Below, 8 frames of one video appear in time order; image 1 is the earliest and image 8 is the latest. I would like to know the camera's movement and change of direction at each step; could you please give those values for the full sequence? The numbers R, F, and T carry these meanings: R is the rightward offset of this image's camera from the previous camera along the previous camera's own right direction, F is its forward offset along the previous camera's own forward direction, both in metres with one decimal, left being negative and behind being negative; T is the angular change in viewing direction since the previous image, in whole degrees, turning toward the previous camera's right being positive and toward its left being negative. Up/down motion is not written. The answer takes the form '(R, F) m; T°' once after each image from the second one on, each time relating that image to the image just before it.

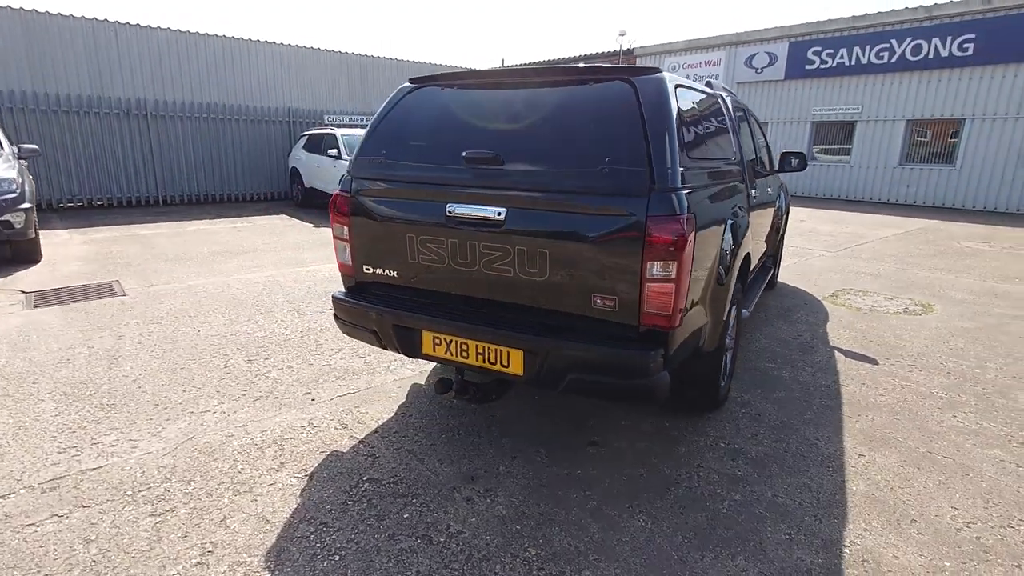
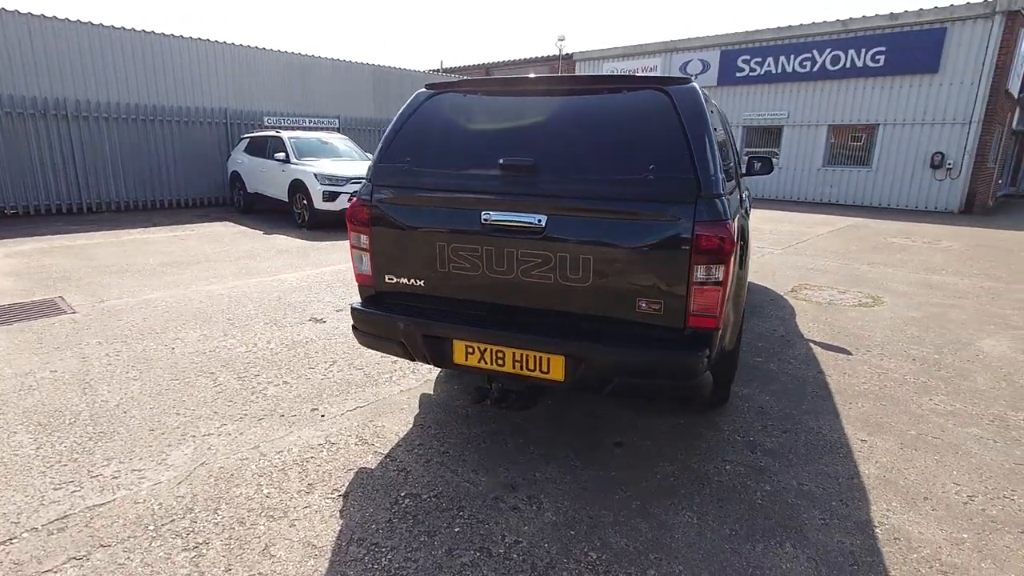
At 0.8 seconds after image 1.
(-0.5, 0.0) m; +7°
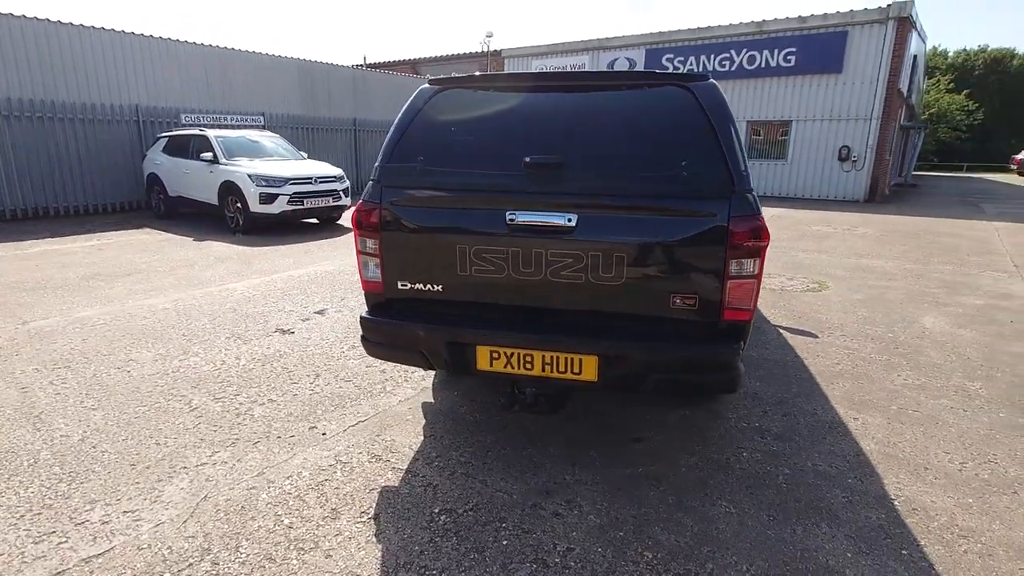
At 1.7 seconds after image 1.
(-0.5, +0.1) m; +8°
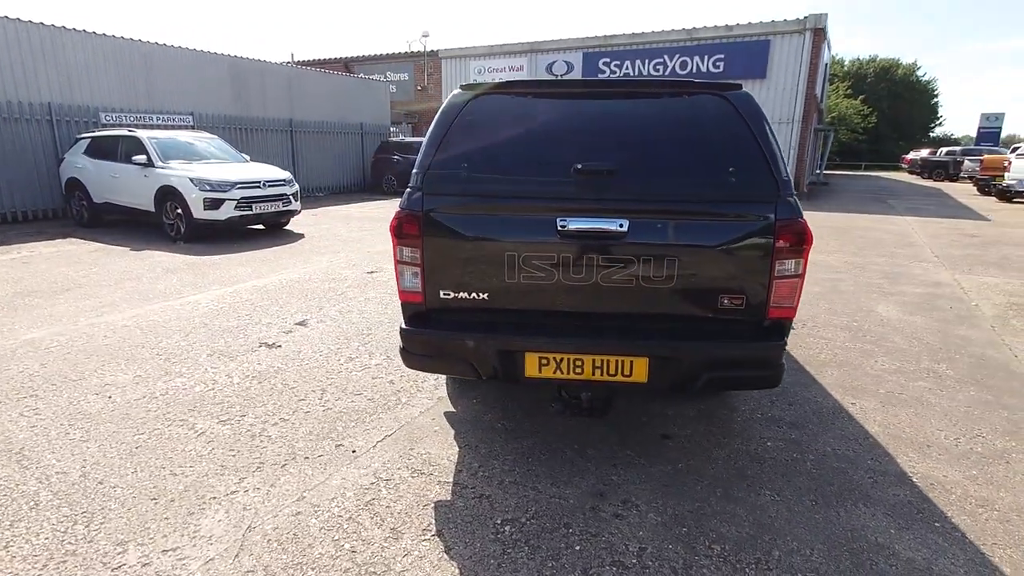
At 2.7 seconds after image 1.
(-0.5, 0.0) m; +7°
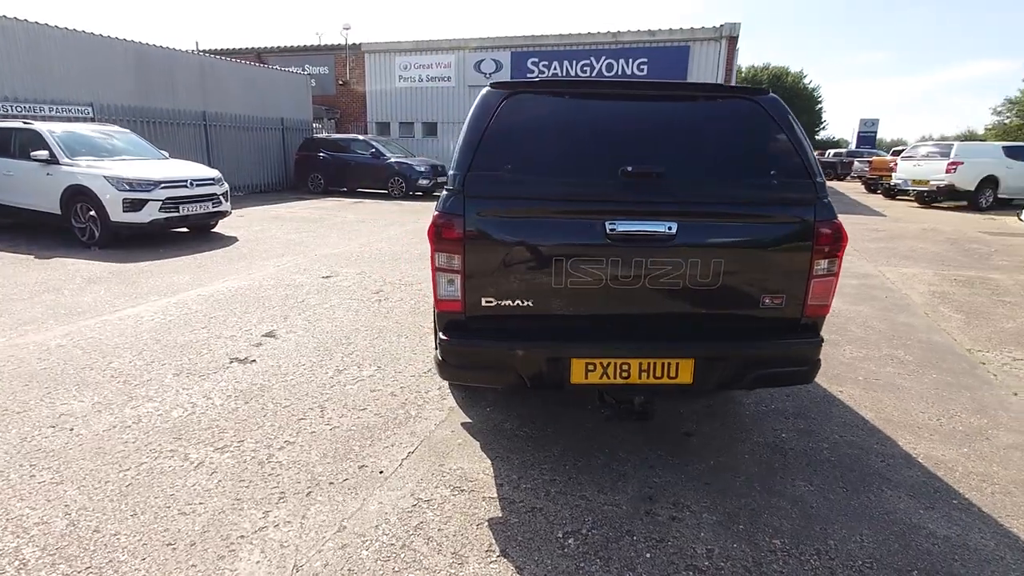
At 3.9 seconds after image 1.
(-0.6, +0.1) m; +8°
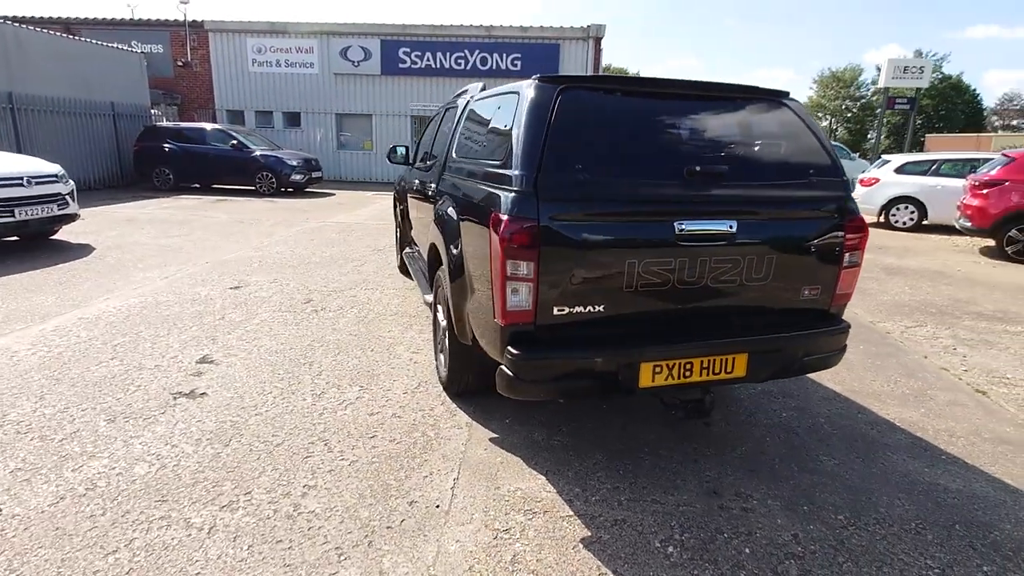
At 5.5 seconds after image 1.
(-0.9, +0.3) m; +14°
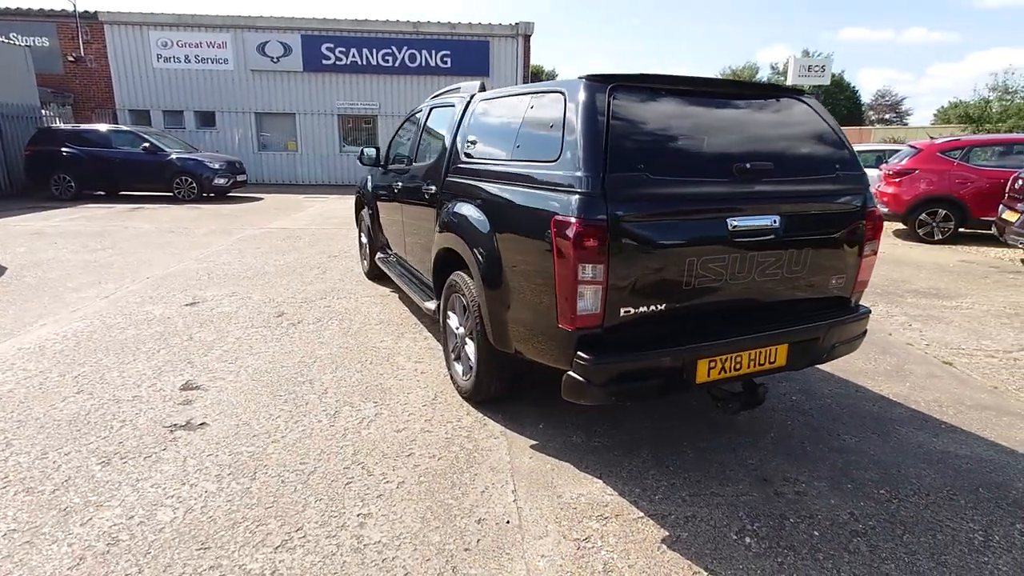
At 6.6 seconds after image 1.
(-0.6, +0.1) m; +8°
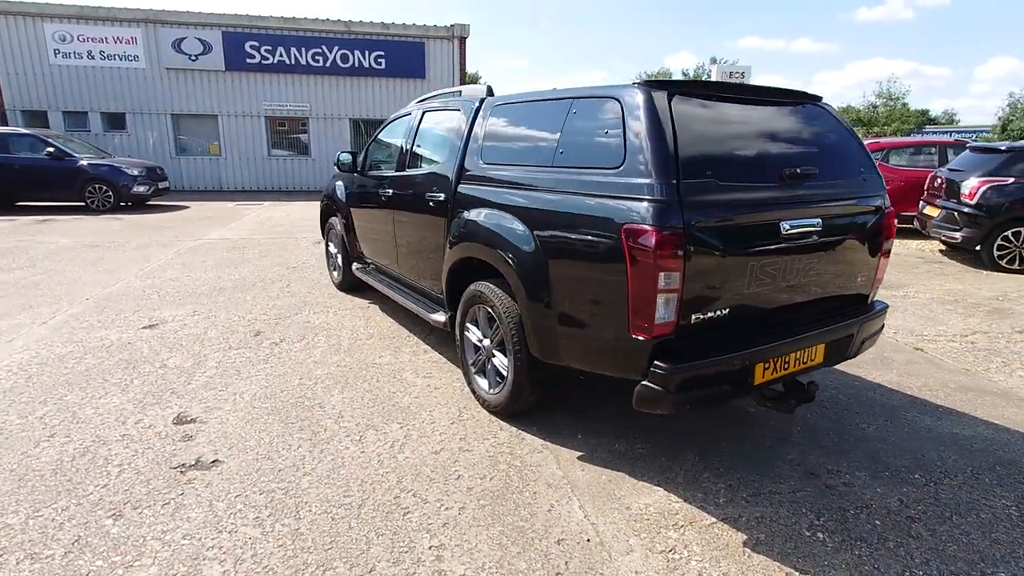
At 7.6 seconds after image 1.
(-0.6, +0.1) m; +8°
